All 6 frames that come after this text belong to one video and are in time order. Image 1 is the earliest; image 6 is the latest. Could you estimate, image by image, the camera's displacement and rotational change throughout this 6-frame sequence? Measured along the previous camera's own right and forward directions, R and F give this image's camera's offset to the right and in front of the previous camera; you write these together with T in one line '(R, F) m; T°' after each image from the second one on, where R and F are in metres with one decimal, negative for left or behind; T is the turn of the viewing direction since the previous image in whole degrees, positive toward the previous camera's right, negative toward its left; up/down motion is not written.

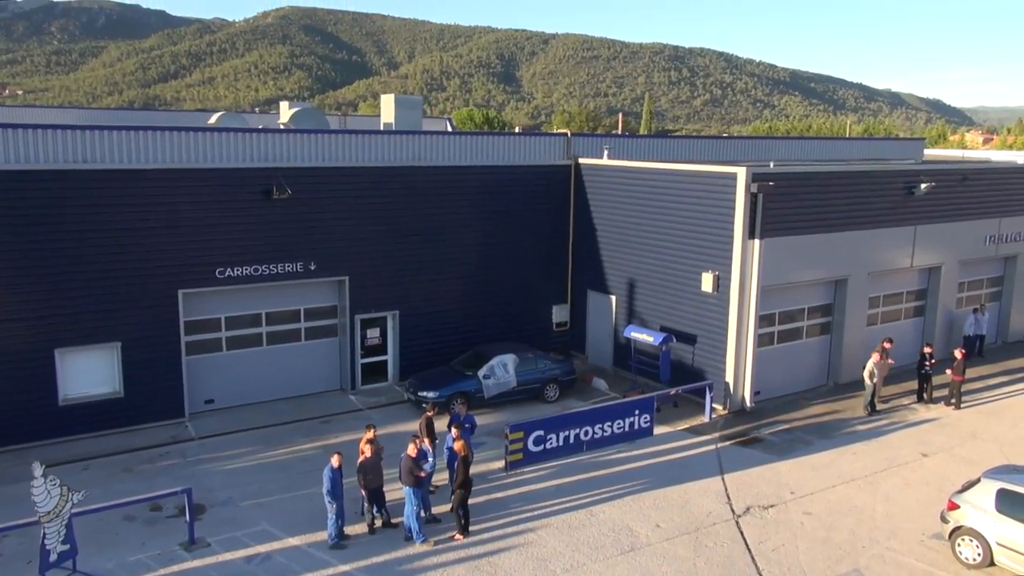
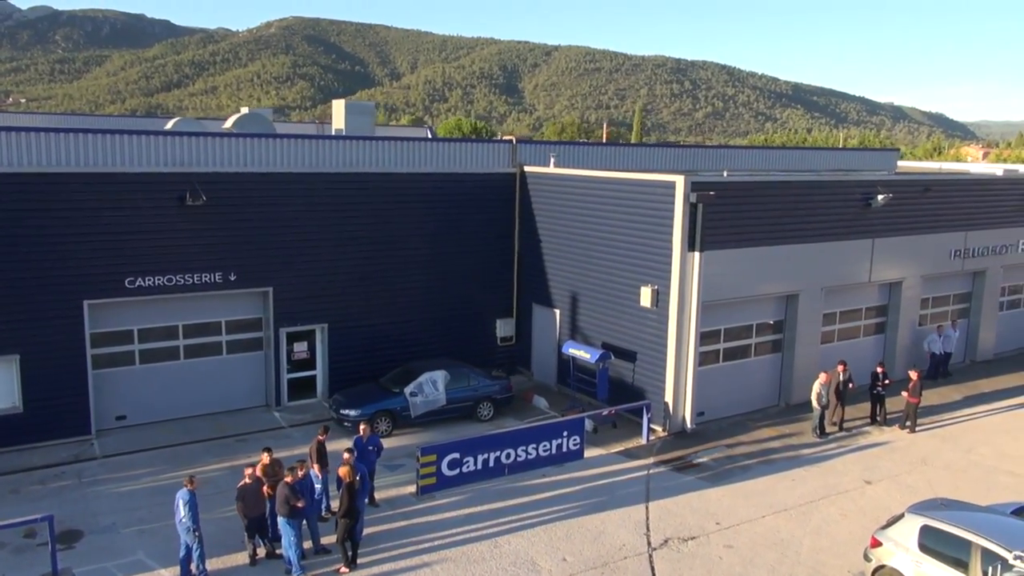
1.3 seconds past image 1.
(+1.5, +0.9) m; 0°
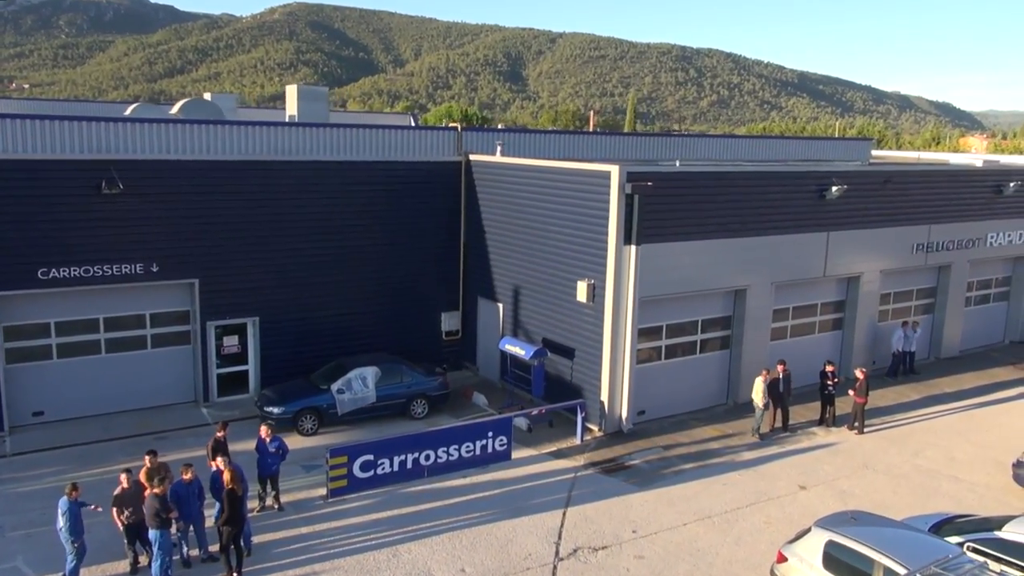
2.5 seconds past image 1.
(+1.4, +0.6) m; 0°
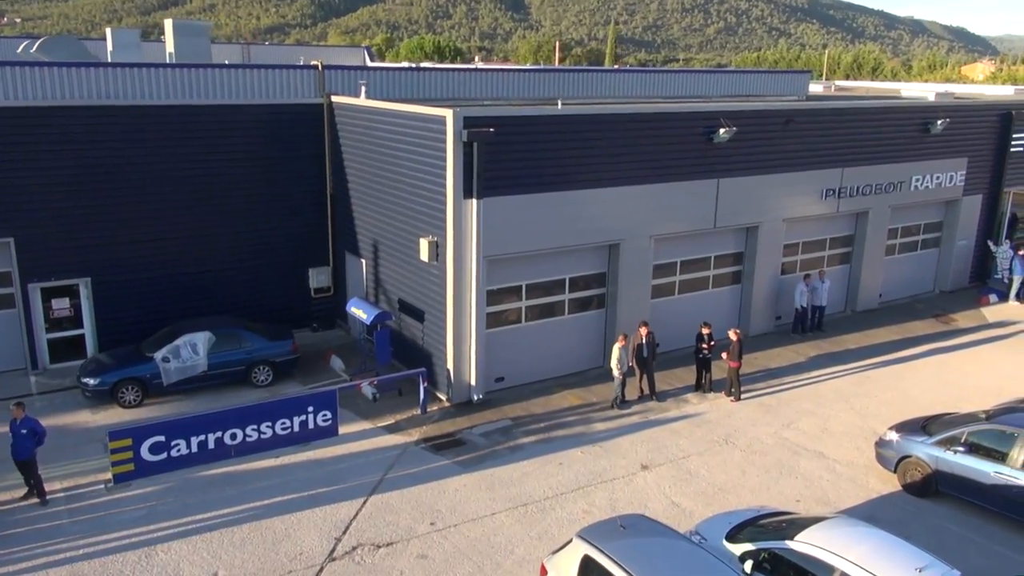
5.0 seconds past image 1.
(+3.0, +1.5) m; -1°
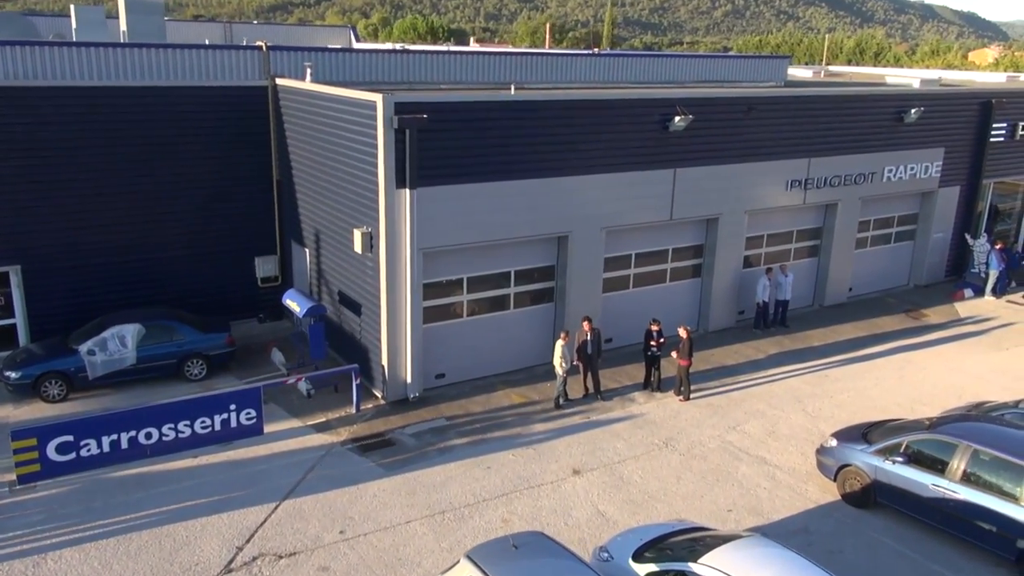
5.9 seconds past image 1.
(+1.1, +0.6) m; 0°
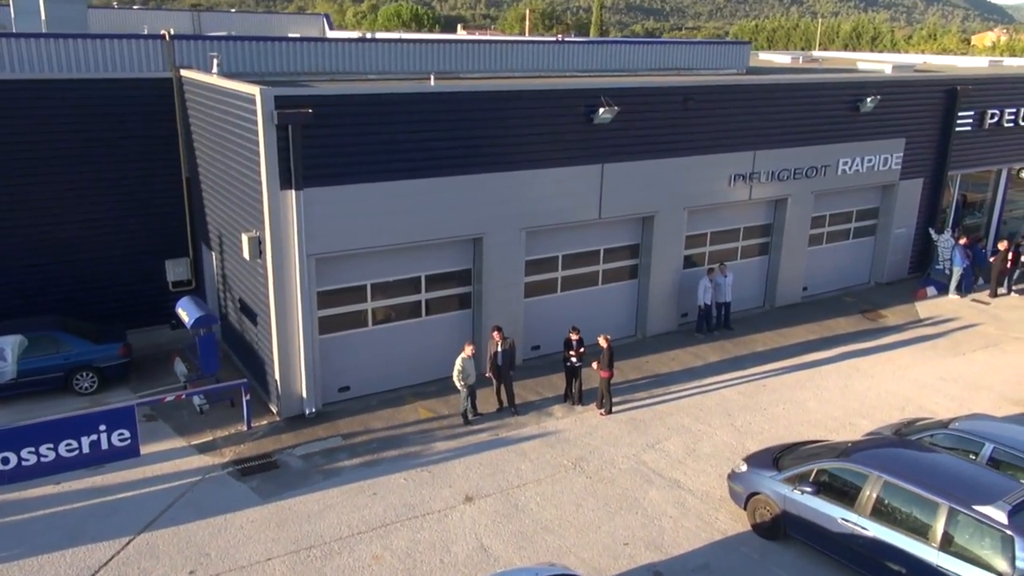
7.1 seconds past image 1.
(+1.6, +1.1) m; 0°
